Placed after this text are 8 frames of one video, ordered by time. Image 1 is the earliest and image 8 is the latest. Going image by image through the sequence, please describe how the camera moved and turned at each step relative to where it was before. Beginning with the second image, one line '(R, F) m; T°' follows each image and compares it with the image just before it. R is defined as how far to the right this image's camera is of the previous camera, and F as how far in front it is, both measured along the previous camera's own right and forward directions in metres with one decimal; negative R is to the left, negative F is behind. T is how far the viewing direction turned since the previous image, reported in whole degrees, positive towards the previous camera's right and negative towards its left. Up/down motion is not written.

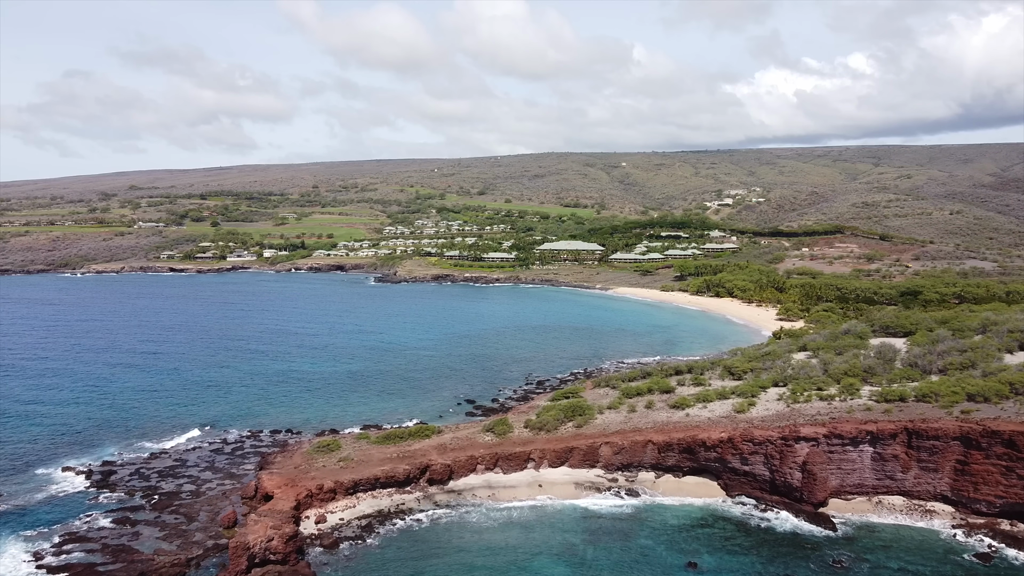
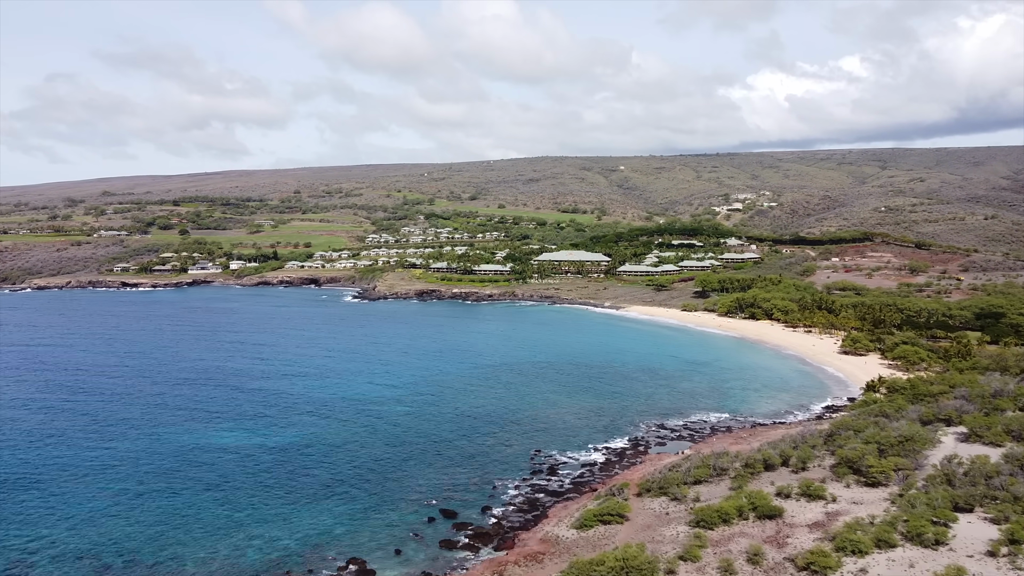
(-0.3, +16.9) m; 0°
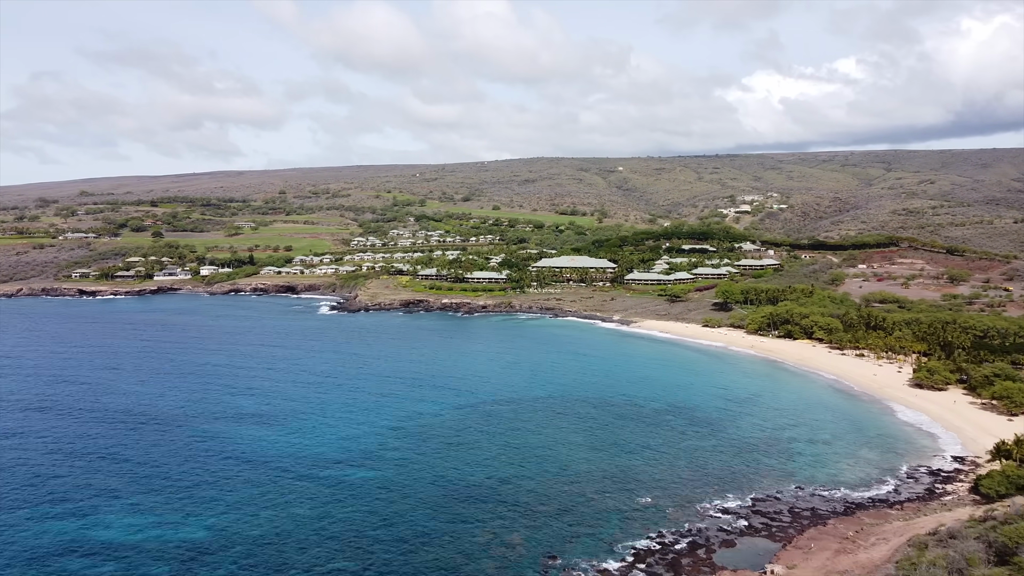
(-0.3, +12.3) m; 0°
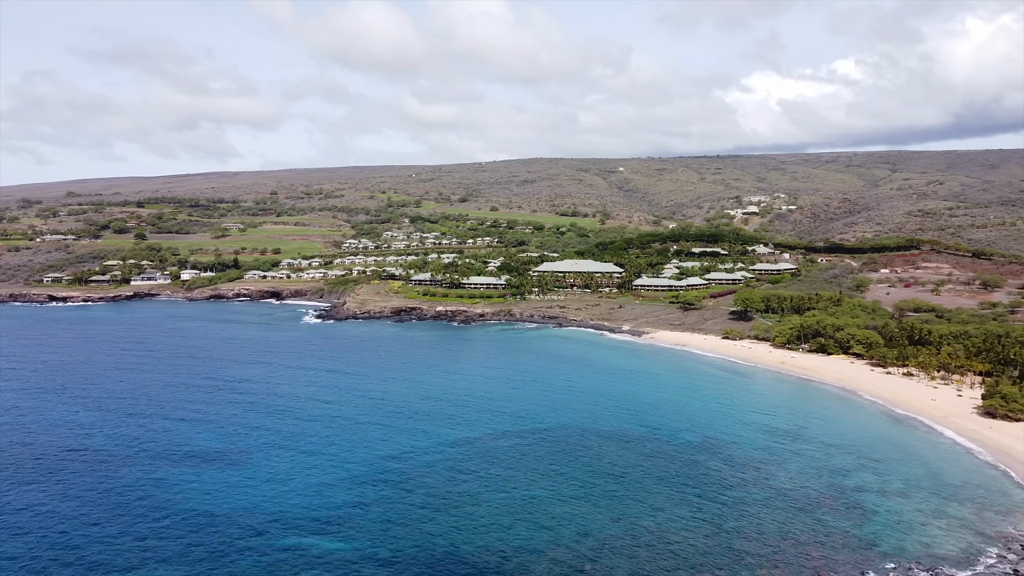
(-0.3, +7.9) m; 0°
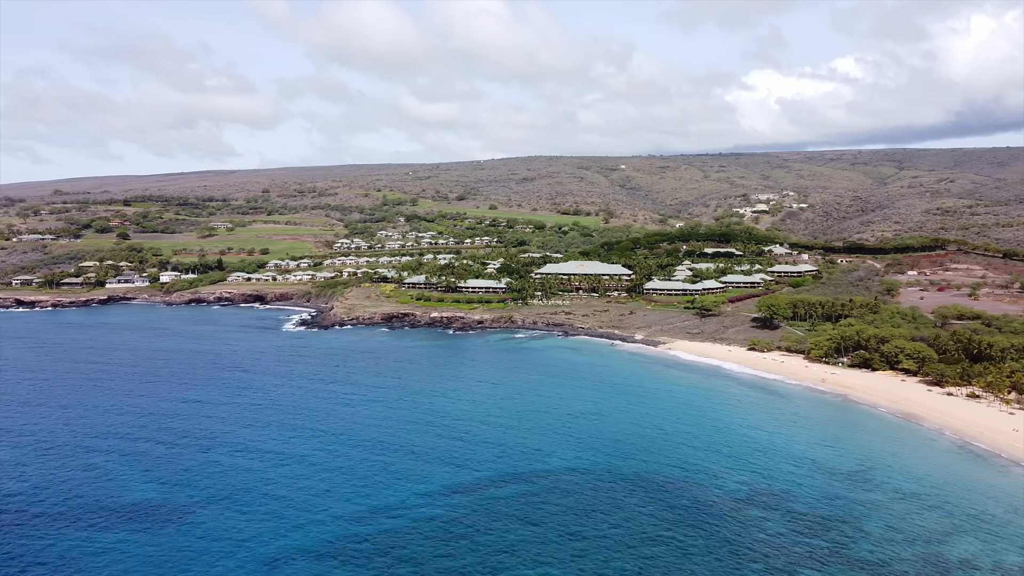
(-0.3, +8.0) m; 0°
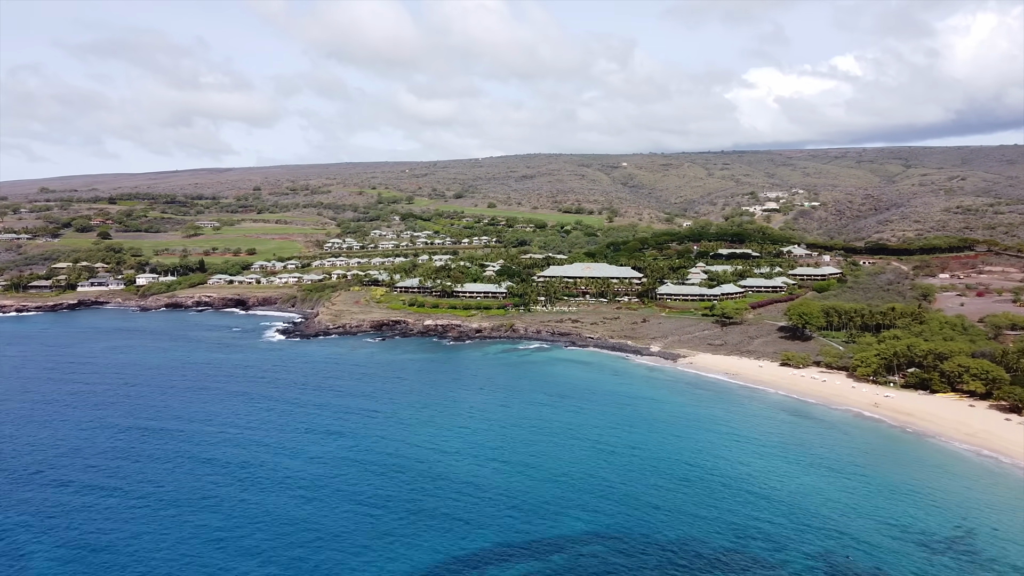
(-0.3, +8.0) m; 0°
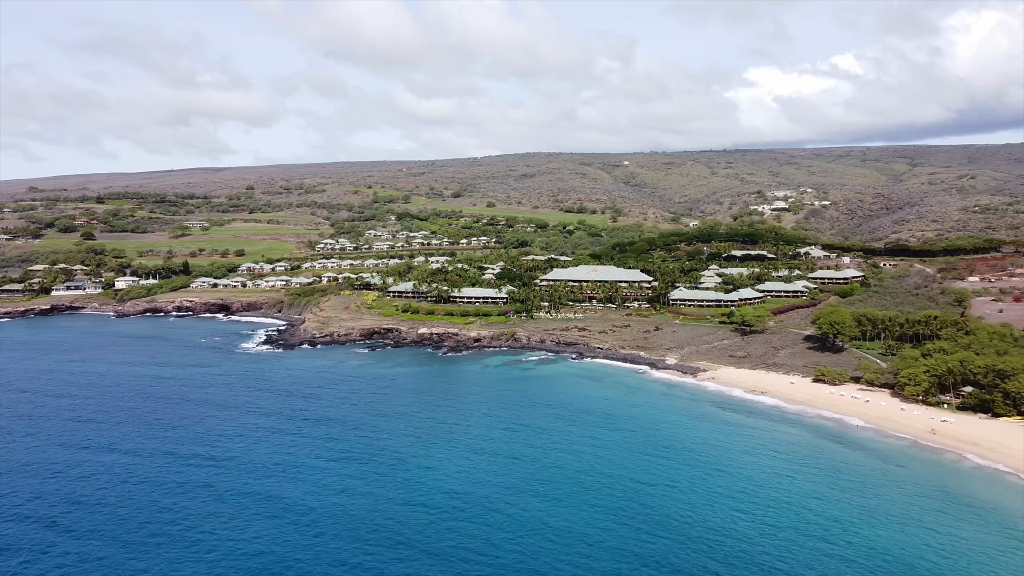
(-0.2, +6.4) m; 0°
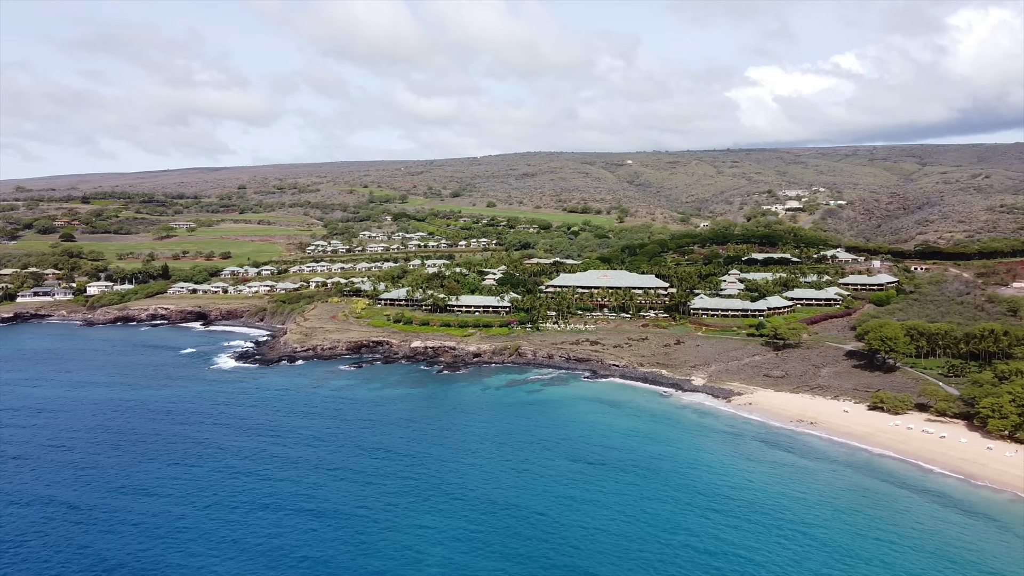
(-0.4, +8.0) m; 0°
